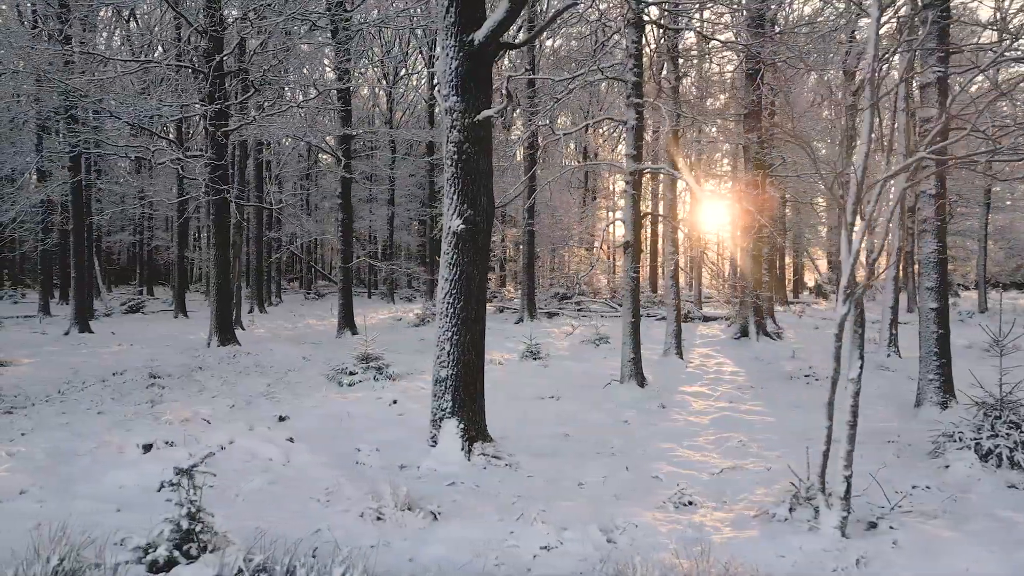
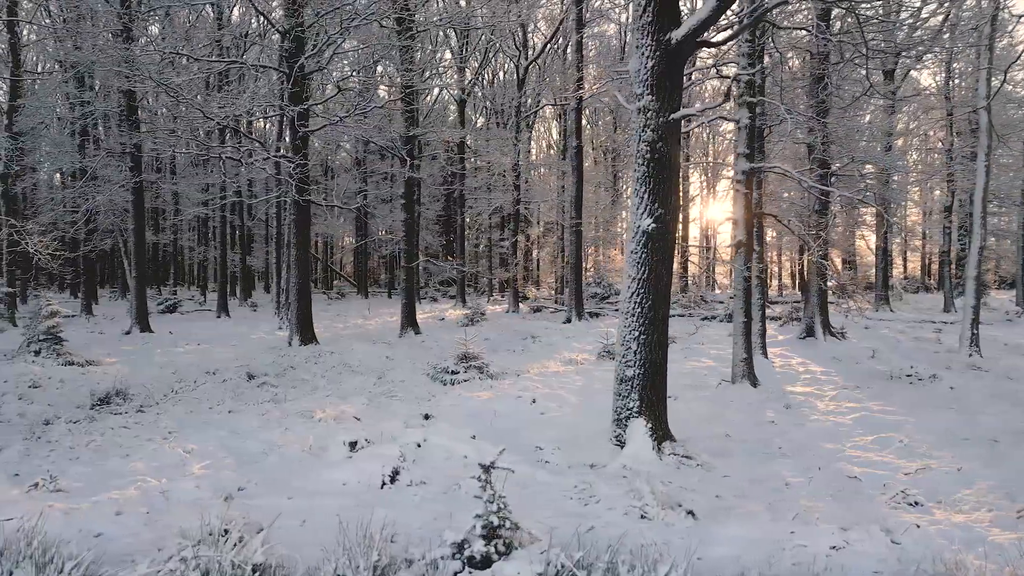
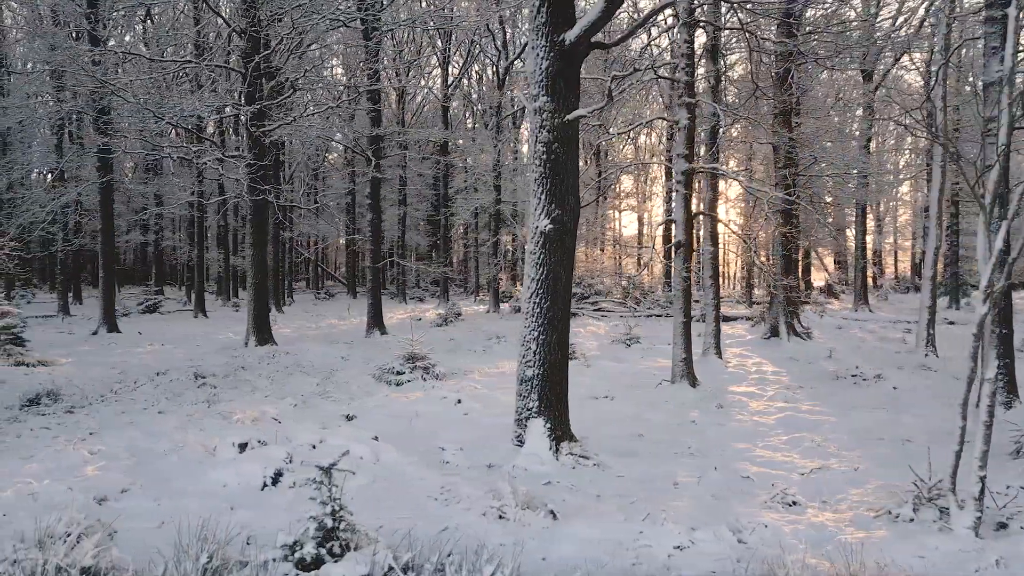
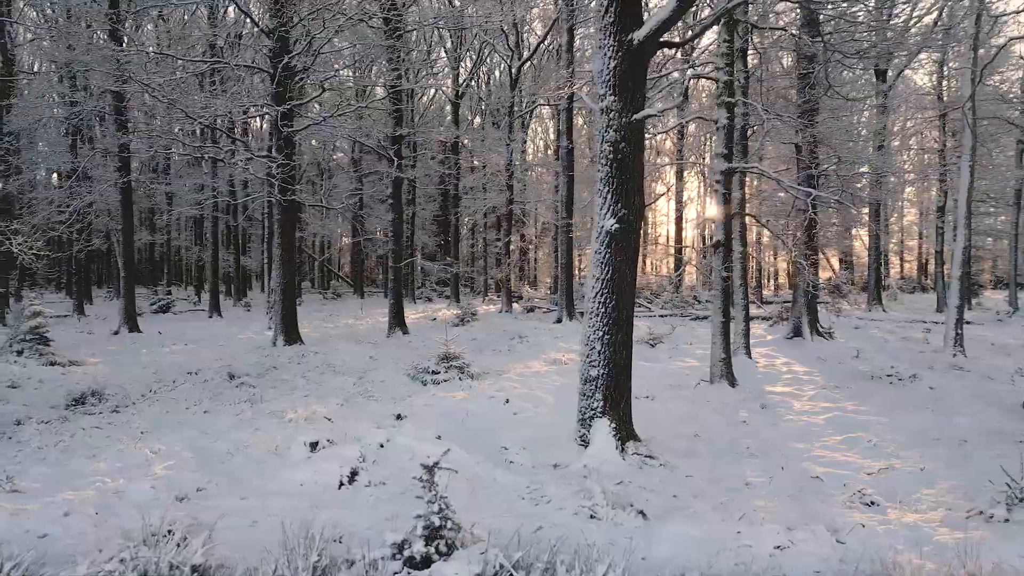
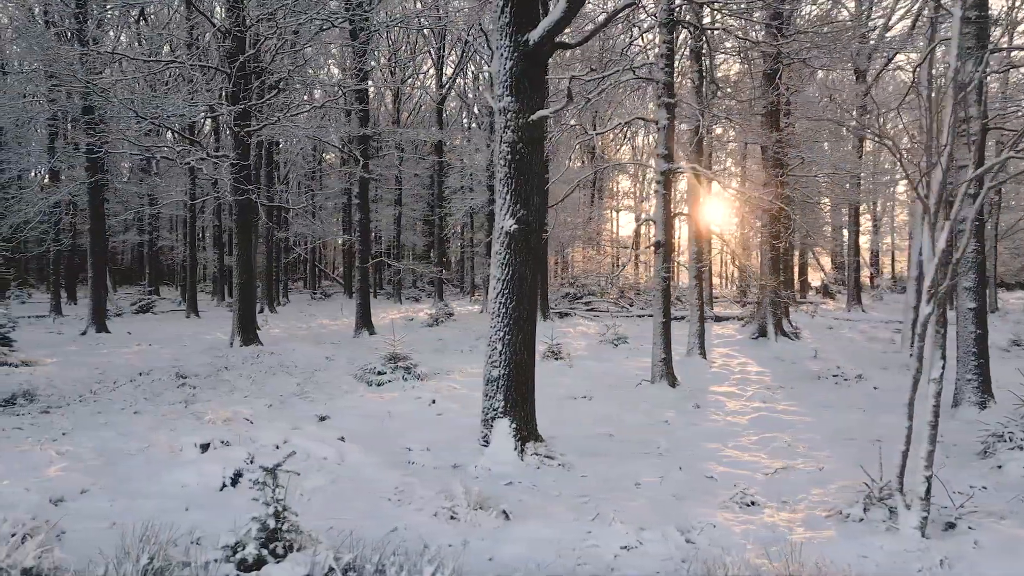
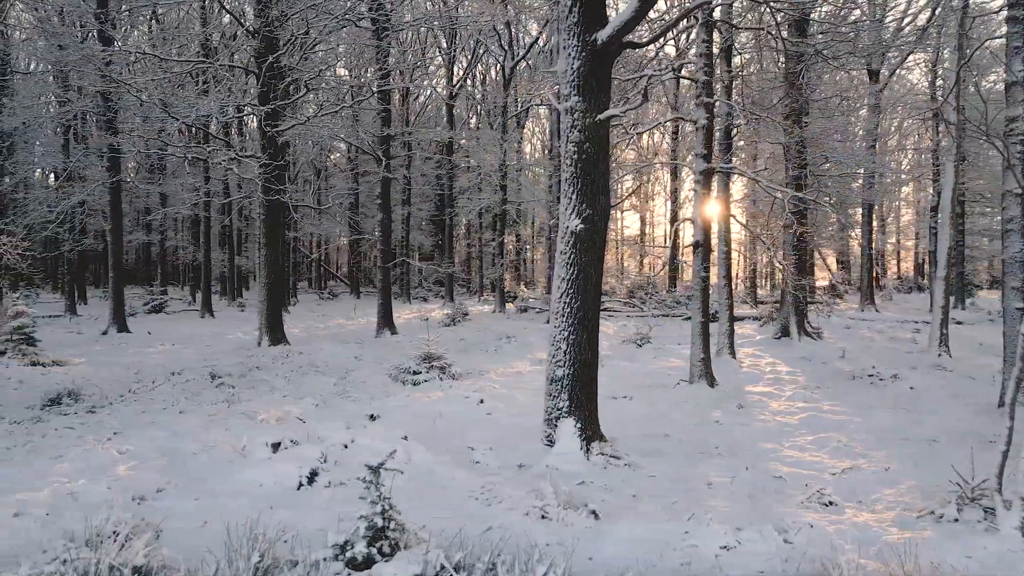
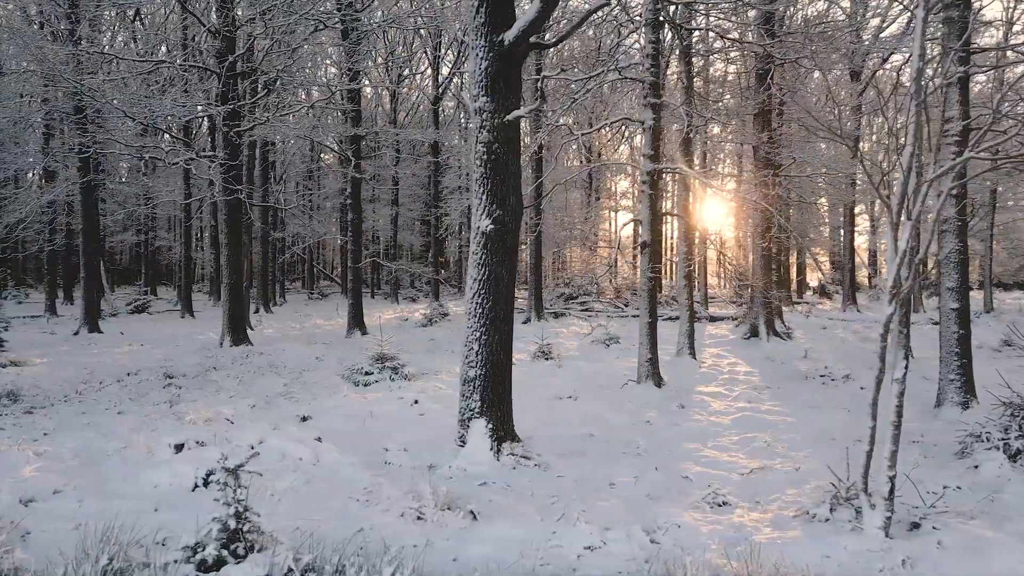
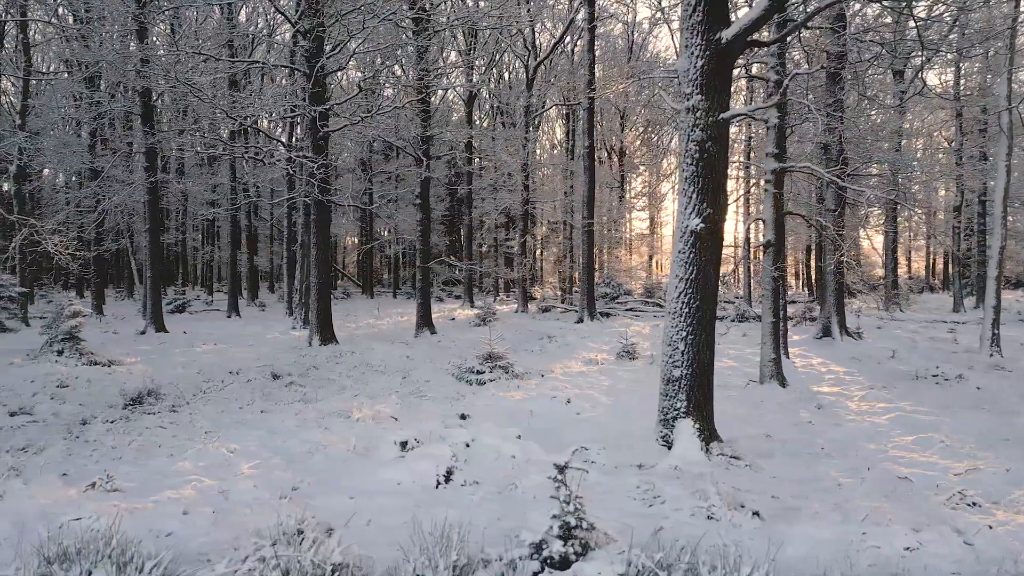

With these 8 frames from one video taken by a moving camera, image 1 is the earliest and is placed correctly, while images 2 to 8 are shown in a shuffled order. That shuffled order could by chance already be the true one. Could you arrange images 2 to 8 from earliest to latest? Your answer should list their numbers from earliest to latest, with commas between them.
7, 5, 3, 6, 4, 2, 8
